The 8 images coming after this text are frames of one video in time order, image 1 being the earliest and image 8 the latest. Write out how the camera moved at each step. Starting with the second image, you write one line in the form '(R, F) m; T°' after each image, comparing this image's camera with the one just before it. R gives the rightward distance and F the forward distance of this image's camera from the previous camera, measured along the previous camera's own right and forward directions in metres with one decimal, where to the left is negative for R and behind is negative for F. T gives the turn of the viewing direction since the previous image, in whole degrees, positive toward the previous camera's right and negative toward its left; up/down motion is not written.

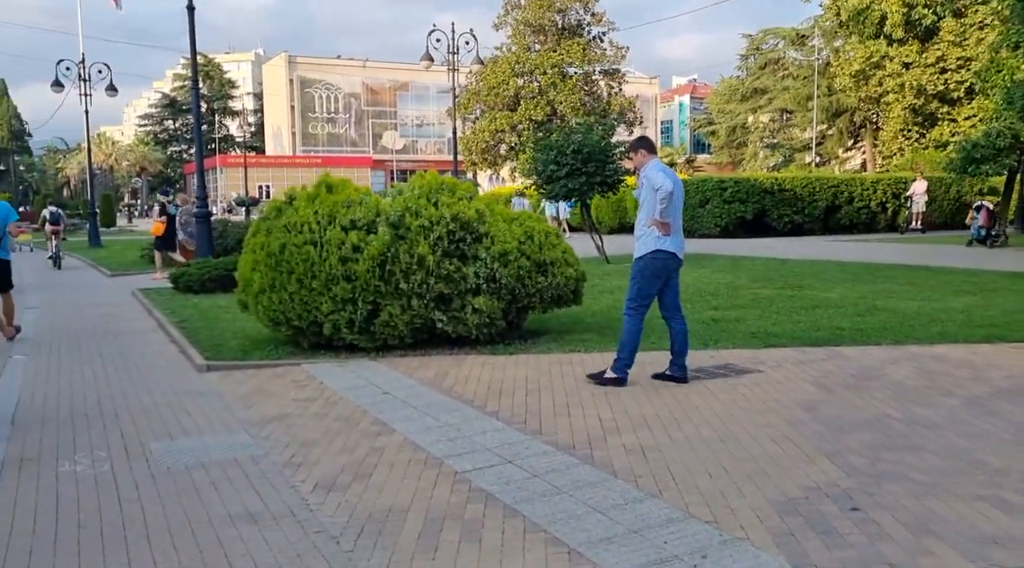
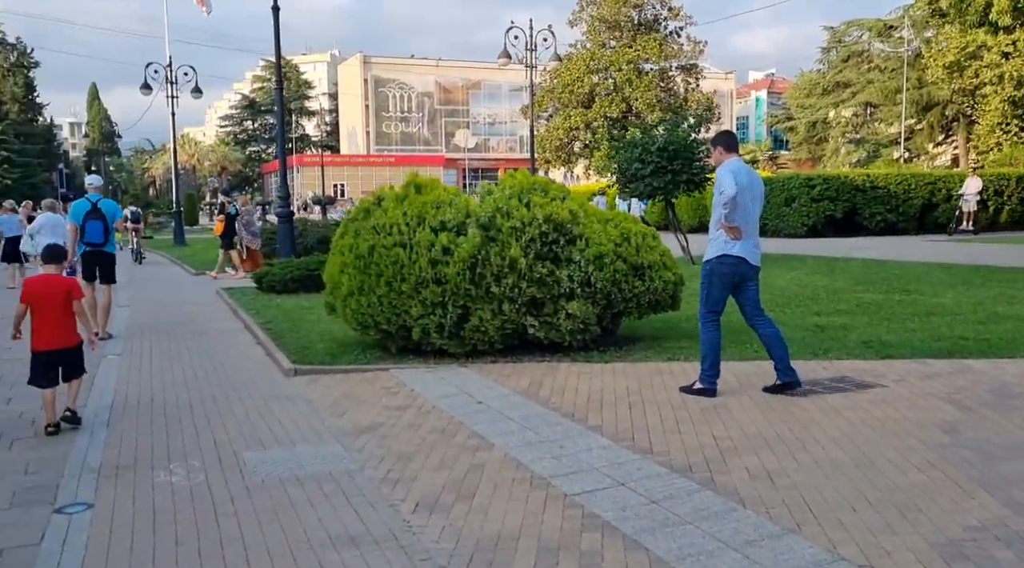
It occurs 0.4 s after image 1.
(-0.2, +0.3) m; -4°
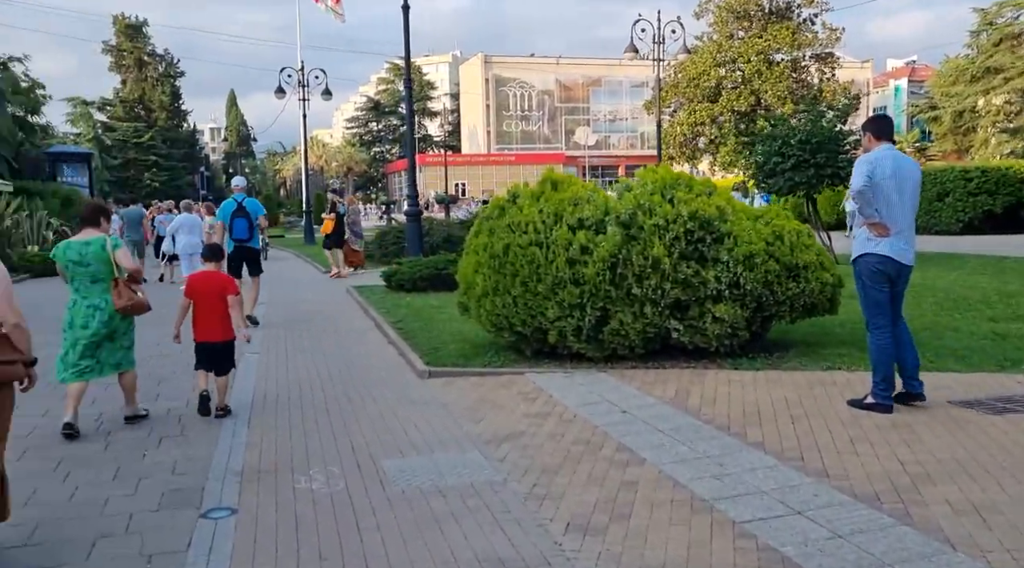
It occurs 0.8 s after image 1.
(-0.2, +0.4) m; -8°
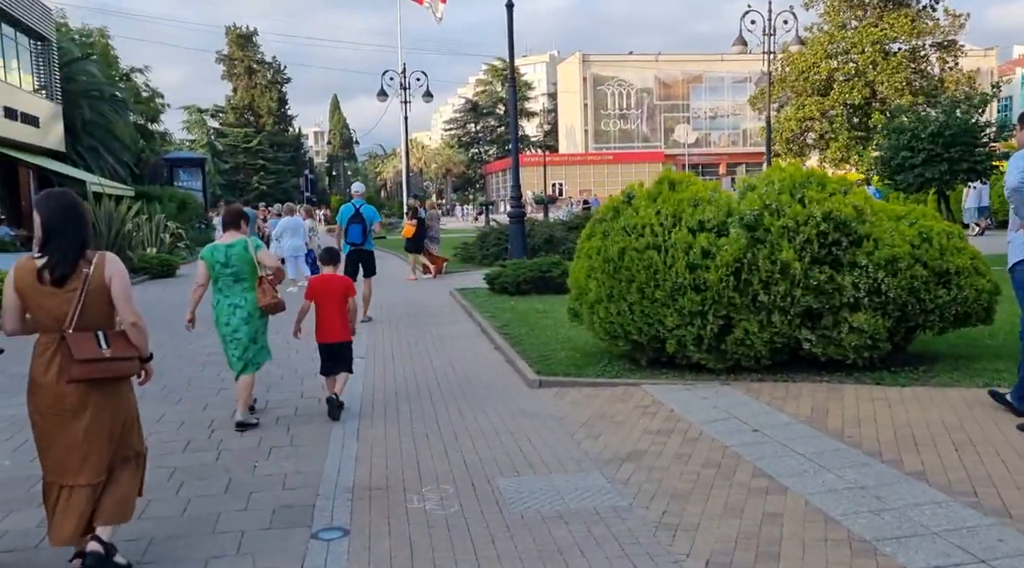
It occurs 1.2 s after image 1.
(-0.2, +0.4) m; -6°
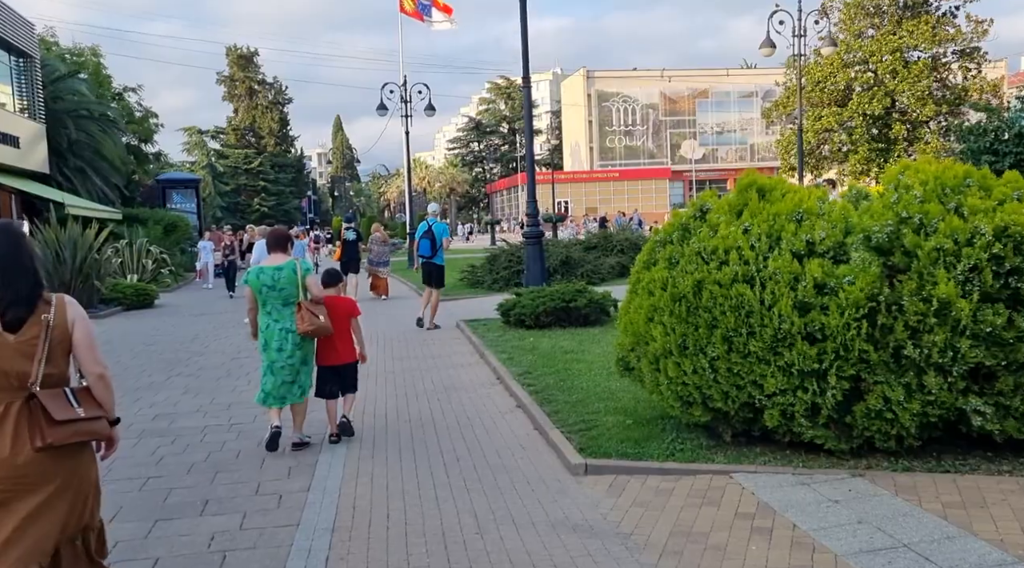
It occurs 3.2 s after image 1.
(-0.2, +2.2) m; 0°
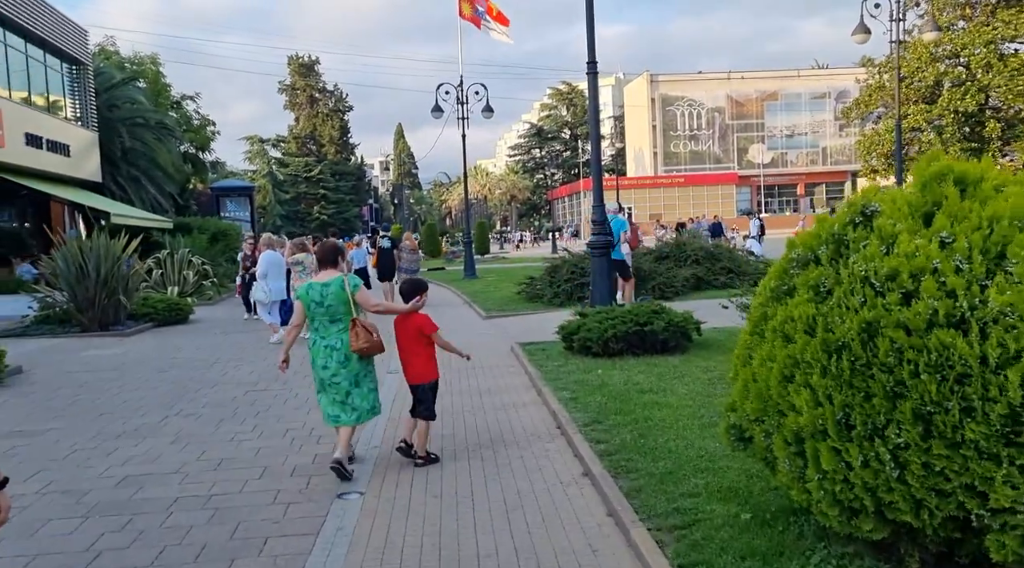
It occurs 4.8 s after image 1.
(0.0, +2.0) m; -4°
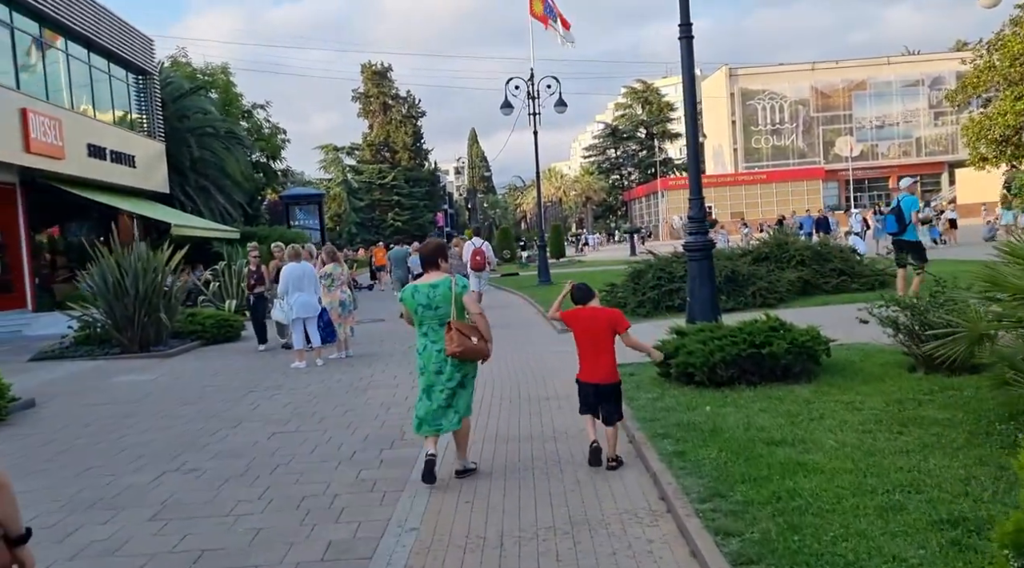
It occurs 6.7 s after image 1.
(0.0, +2.0) m; -5°
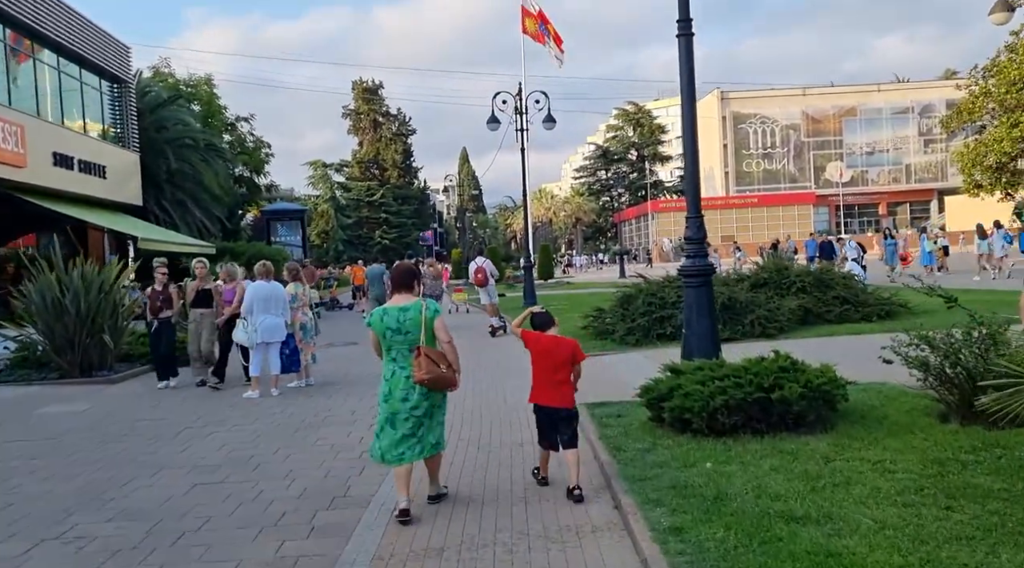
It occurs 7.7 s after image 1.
(+0.2, +1.2) m; +1°
